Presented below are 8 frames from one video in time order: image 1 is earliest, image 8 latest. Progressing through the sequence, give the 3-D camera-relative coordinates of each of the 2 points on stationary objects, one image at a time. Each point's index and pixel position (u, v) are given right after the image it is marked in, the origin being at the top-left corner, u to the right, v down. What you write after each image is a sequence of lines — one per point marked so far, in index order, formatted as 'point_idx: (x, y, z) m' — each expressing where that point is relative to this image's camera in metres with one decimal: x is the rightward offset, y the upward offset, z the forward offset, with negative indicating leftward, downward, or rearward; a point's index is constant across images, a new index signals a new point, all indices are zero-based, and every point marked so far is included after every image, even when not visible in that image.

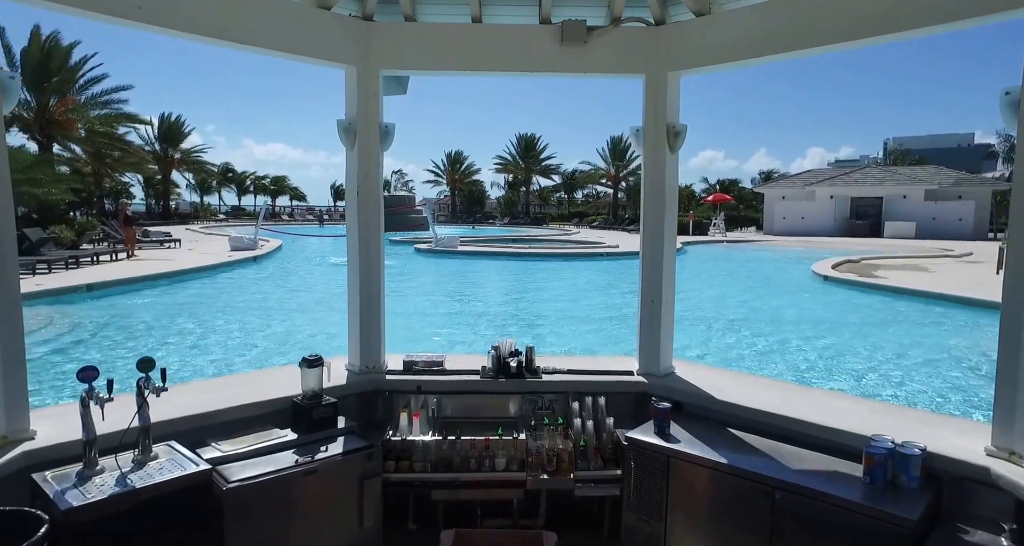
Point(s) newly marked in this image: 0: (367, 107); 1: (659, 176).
0: (-0.9, +1.0, +3.6) m
1: (+0.9, +0.6, +3.6) m
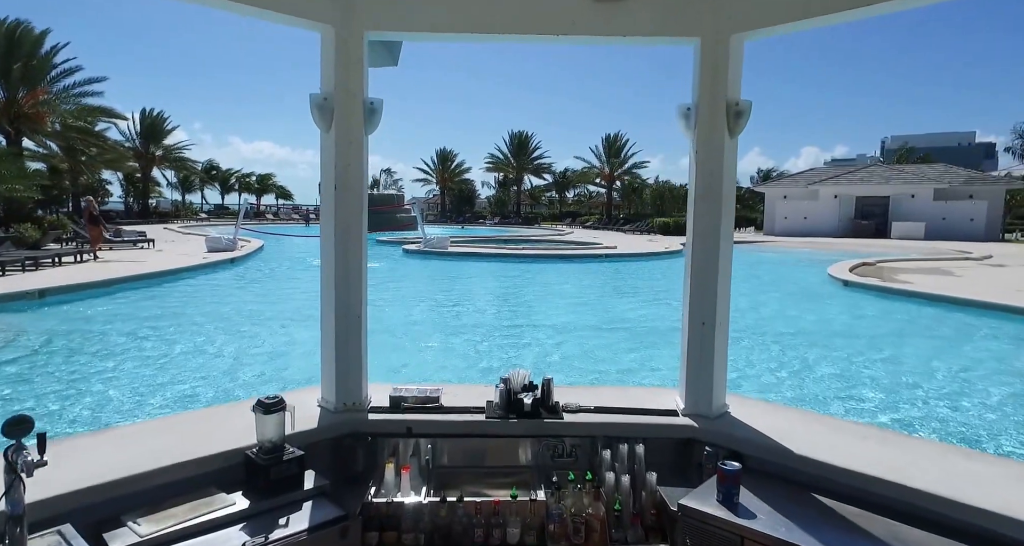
0: (-0.8, +0.9, +2.8) m
1: (+1.0, +0.5, +2.8) m
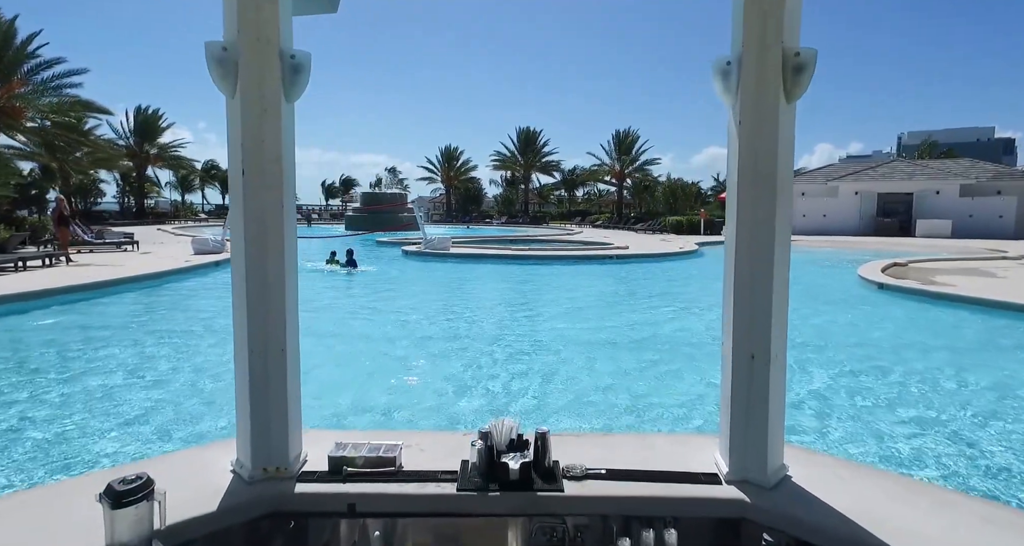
0: (-0.9, +0.9, +2.0) m
1: (+0.9, +0.5, +2.0) m
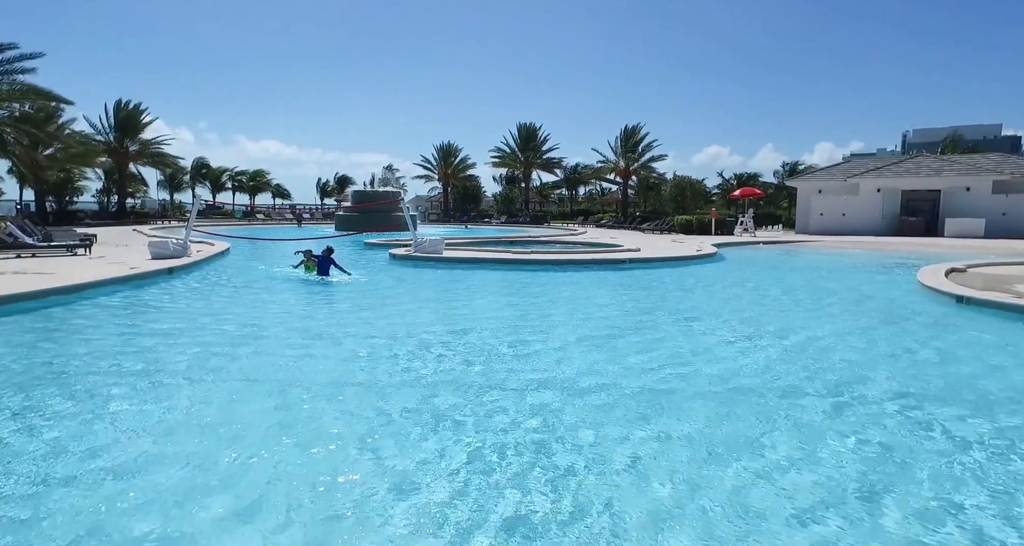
0: (-0.9, +0.7, +0.4) m
1: (+0.9, +0.3, +0.4) m
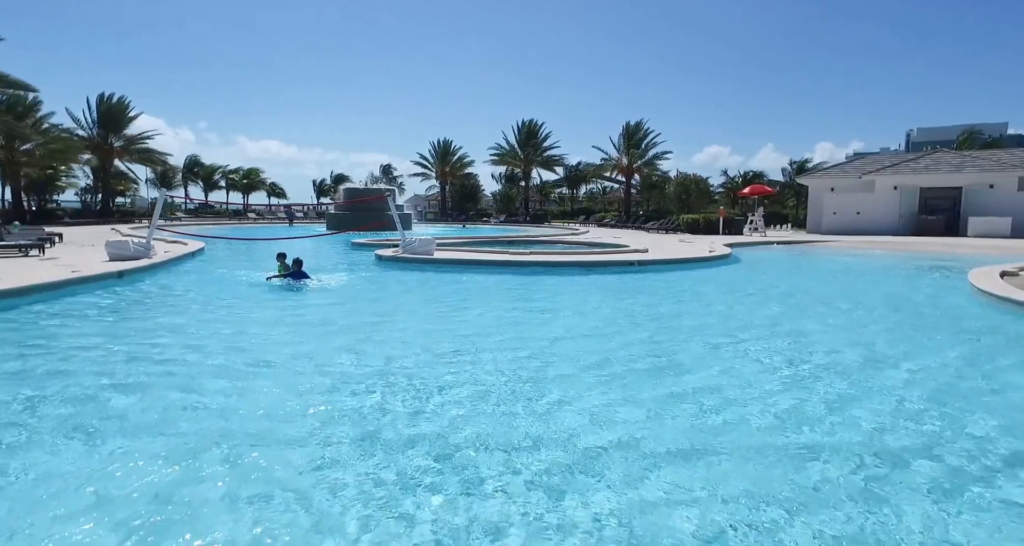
0: (-0.9, +0.7, -0.8) m
1: (+0.9, +0.2, -0.8) m
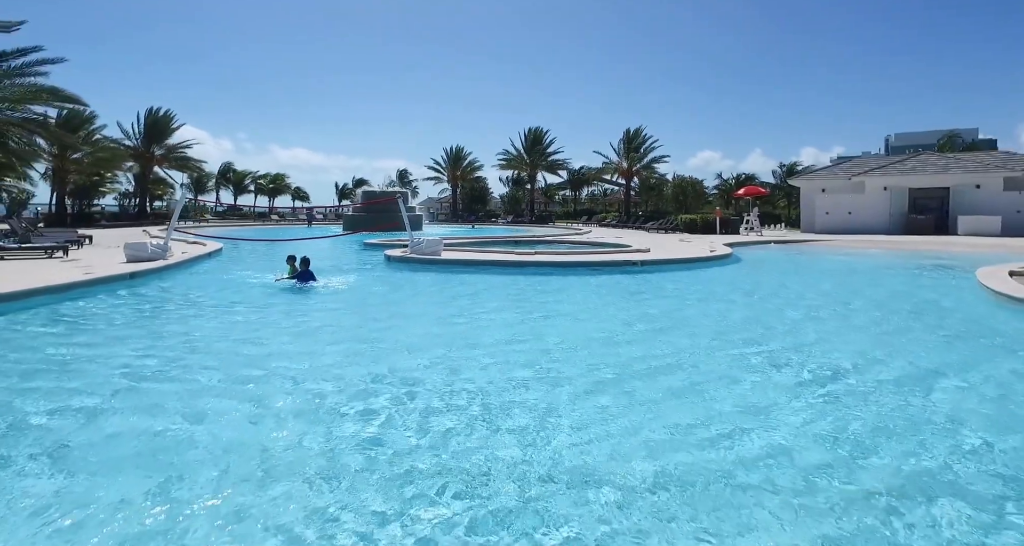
0: (-0.4, +0.7, -0.5) m
1: (+1.4, +0.3, -0.5) m
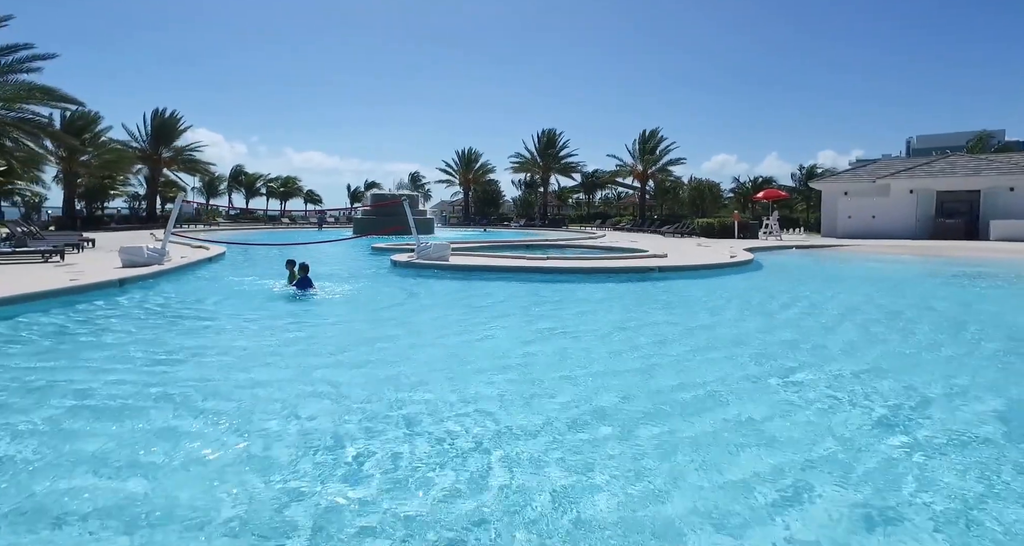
0: (-0.4, +0.6, -1.1) m
1: (+1.4, +0.2, -1.1) m
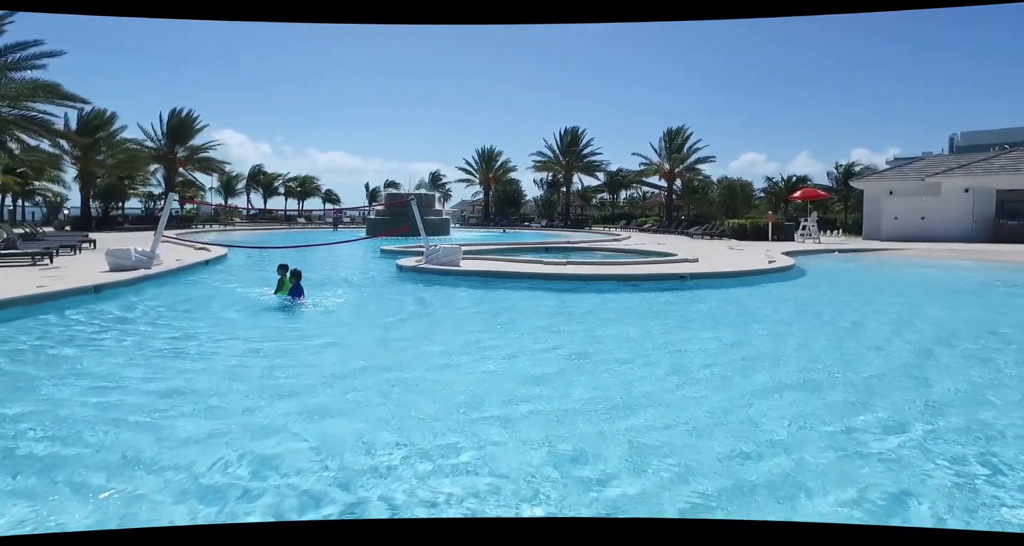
0: (-0.7, +0.5, -2.3) m
1: (+1.1, 0.0, -2.4) m
